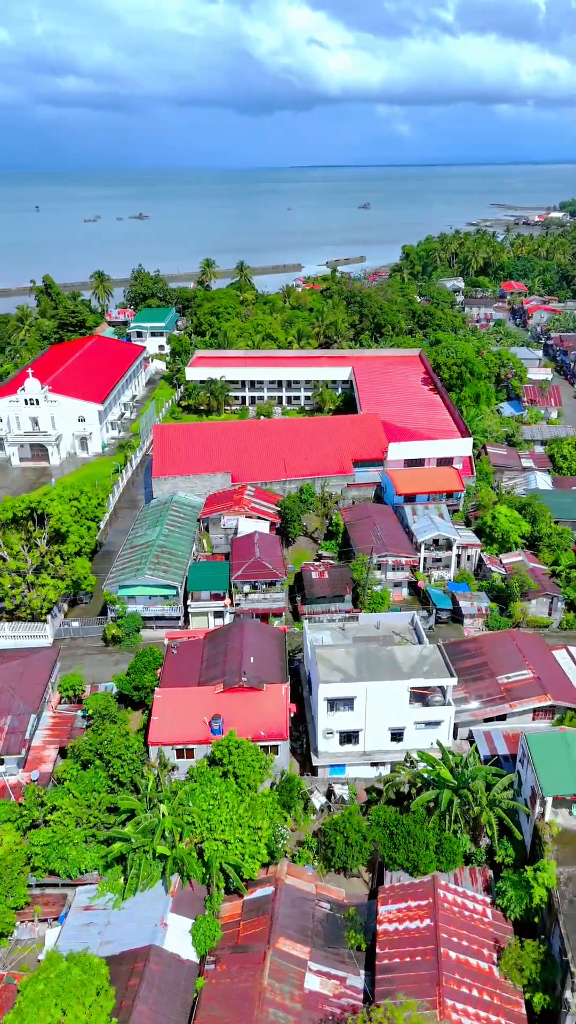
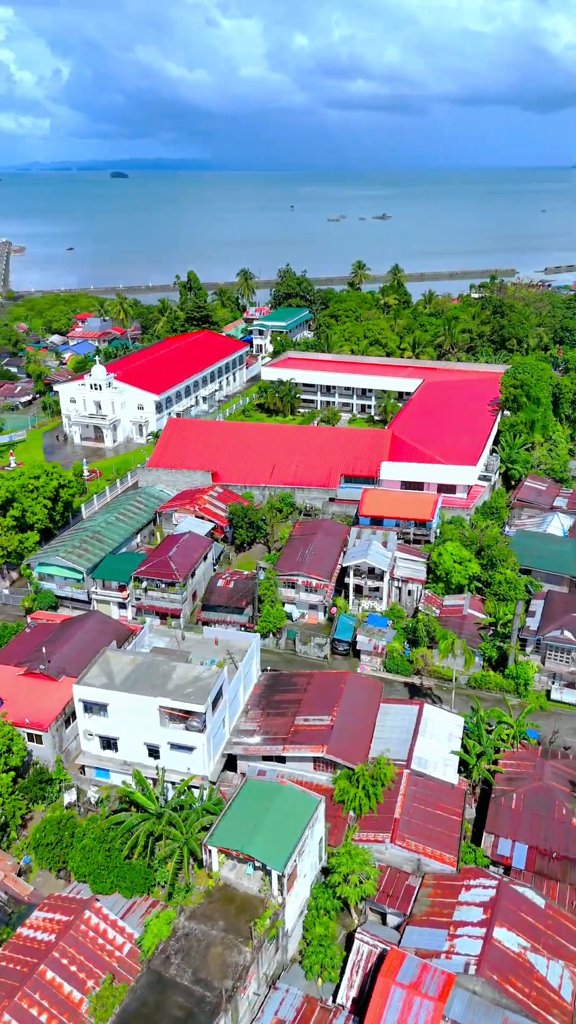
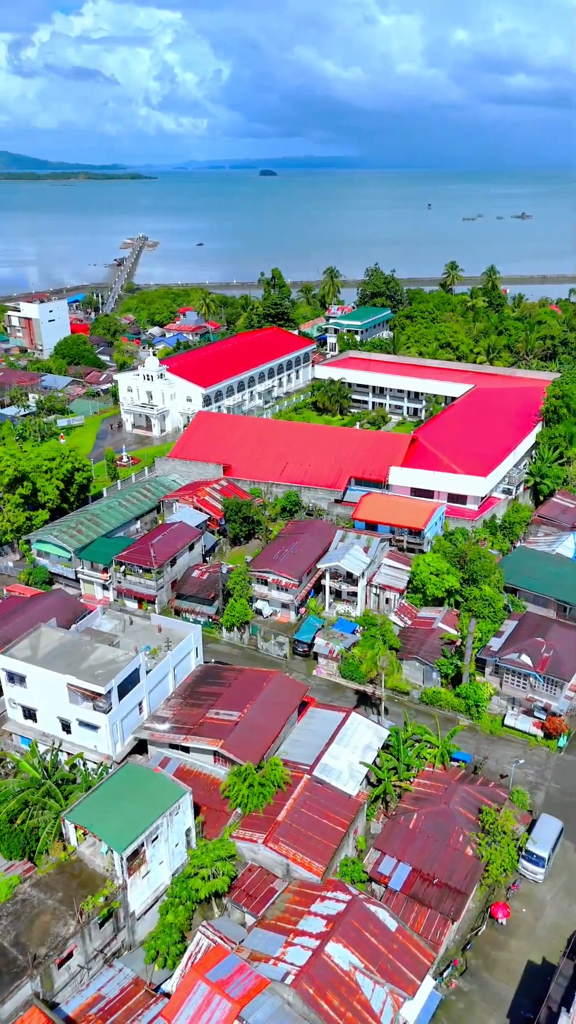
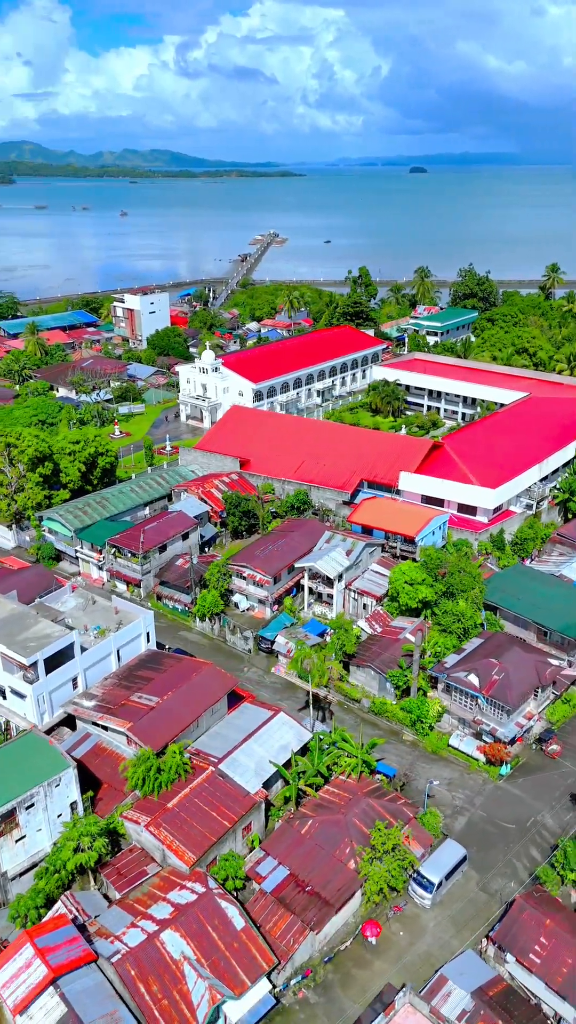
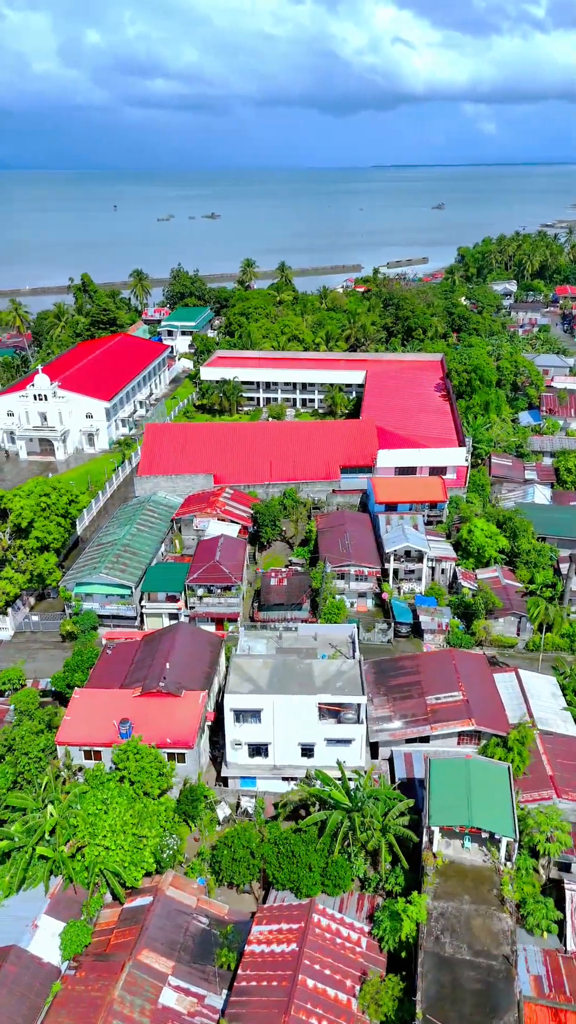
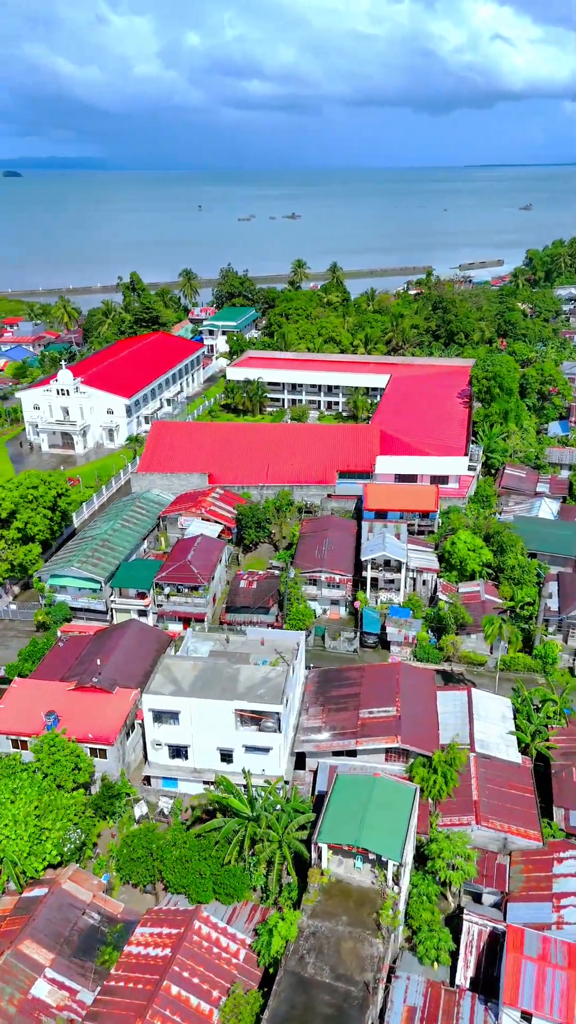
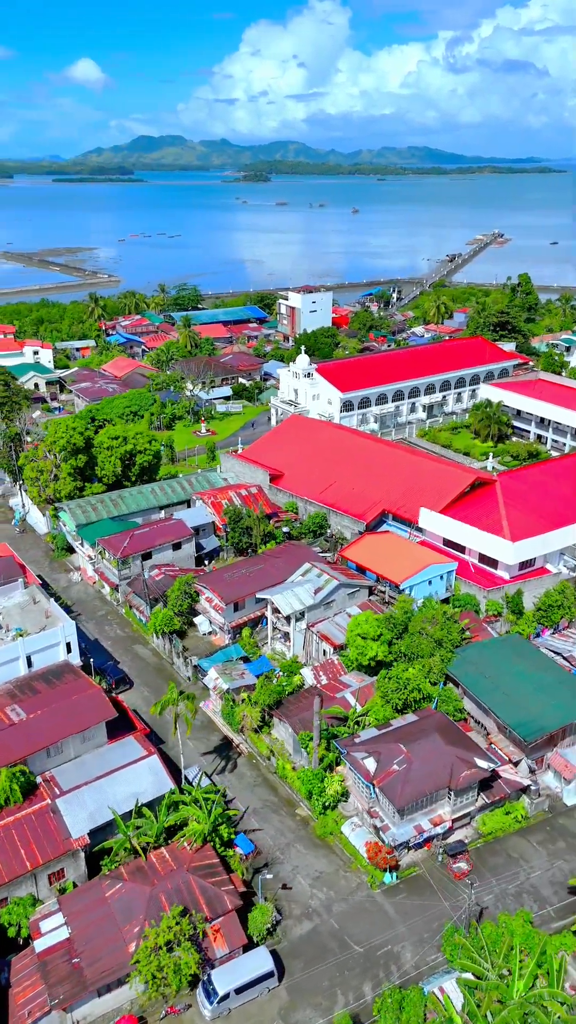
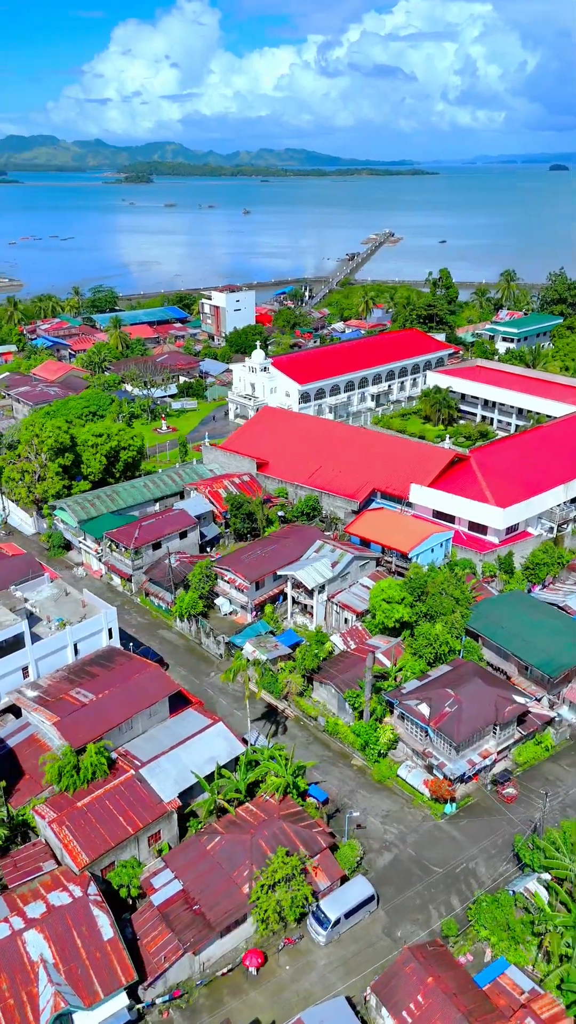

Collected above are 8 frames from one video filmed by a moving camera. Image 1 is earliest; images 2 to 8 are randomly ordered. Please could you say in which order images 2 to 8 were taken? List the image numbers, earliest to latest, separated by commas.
5, 6, 2, 3, 4, 8, 7
